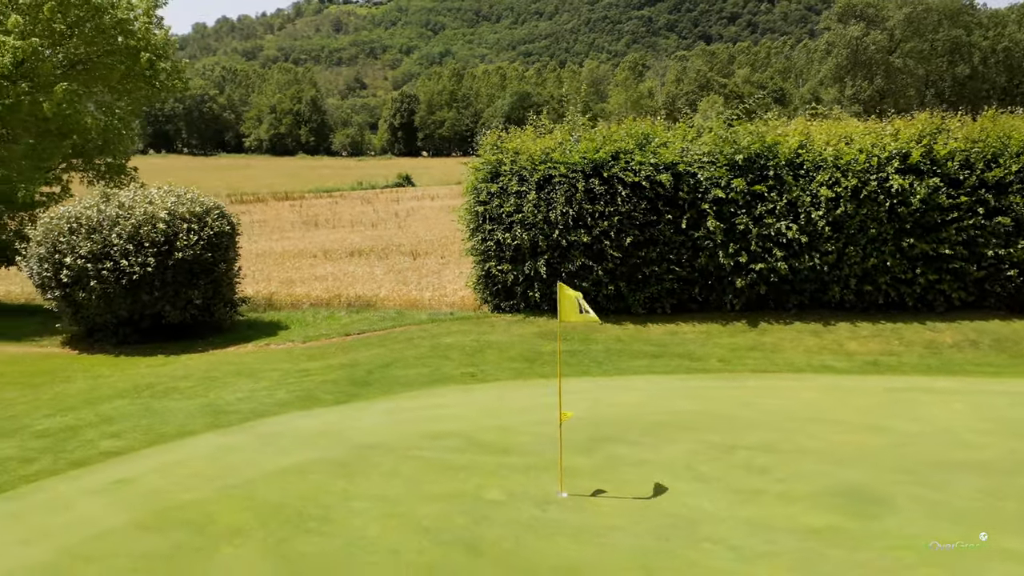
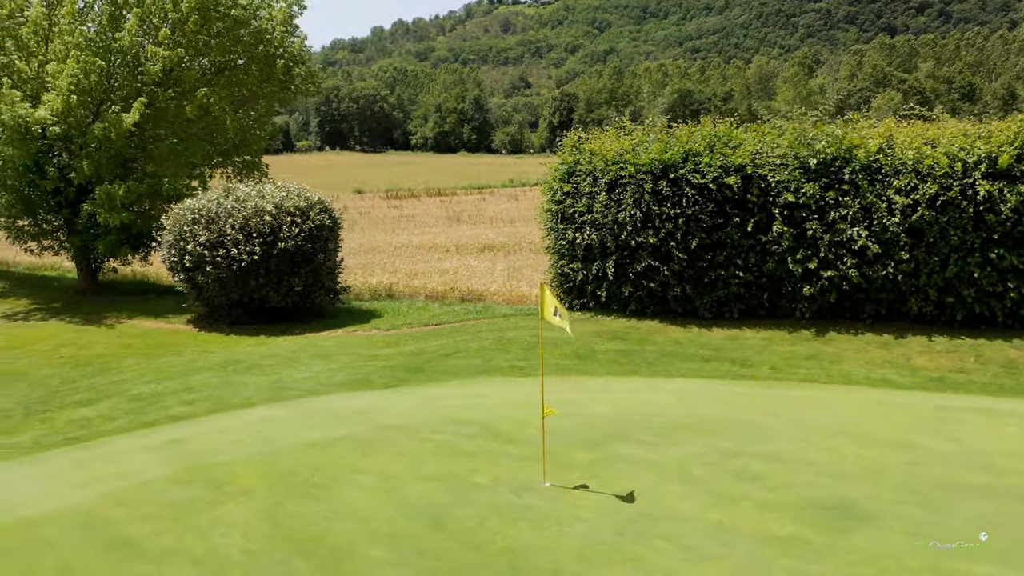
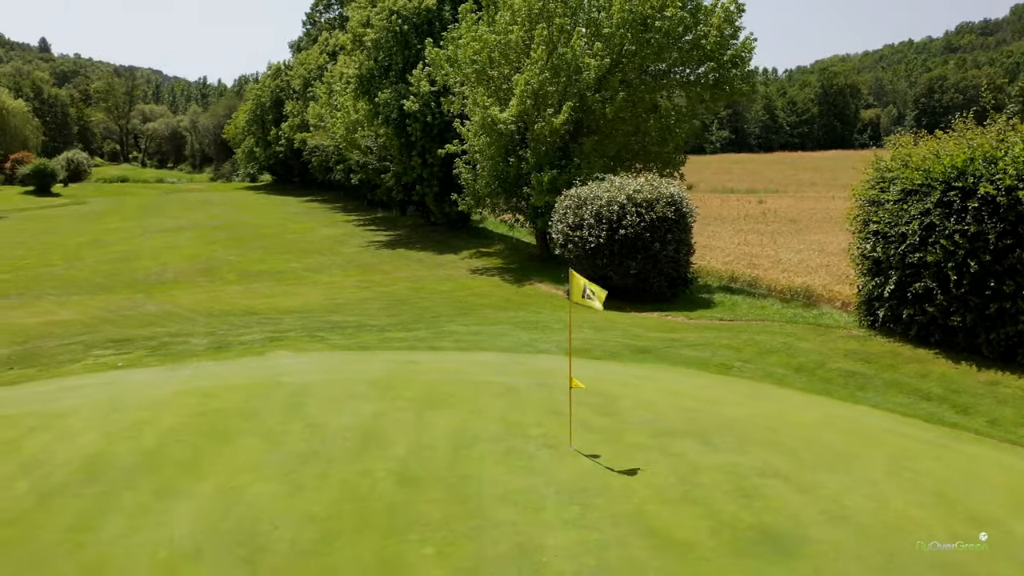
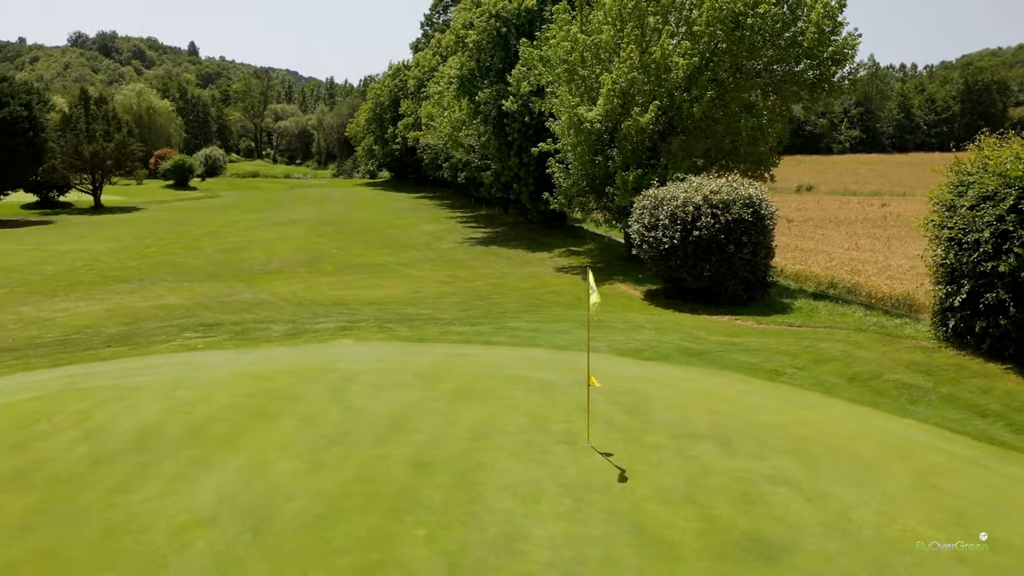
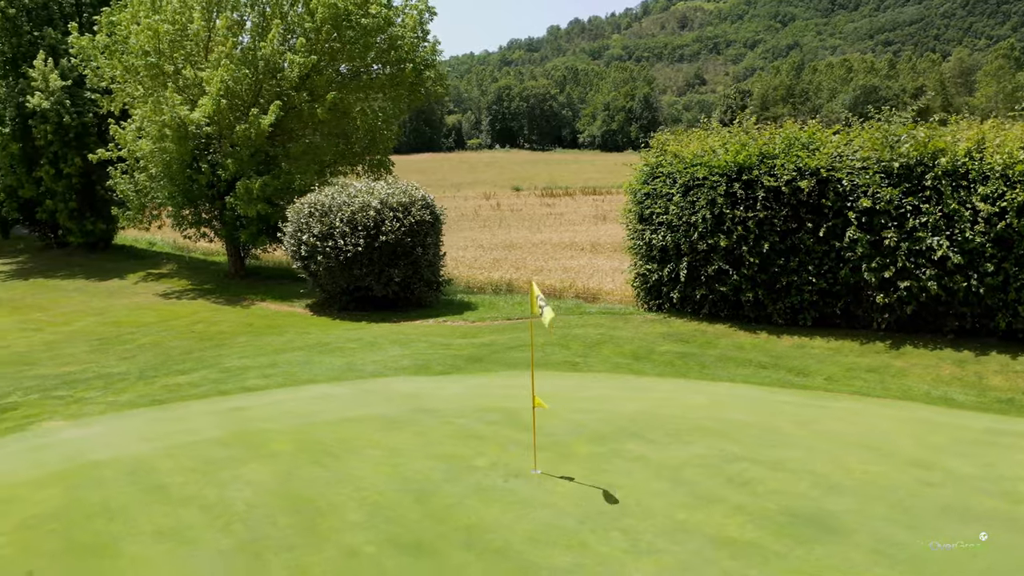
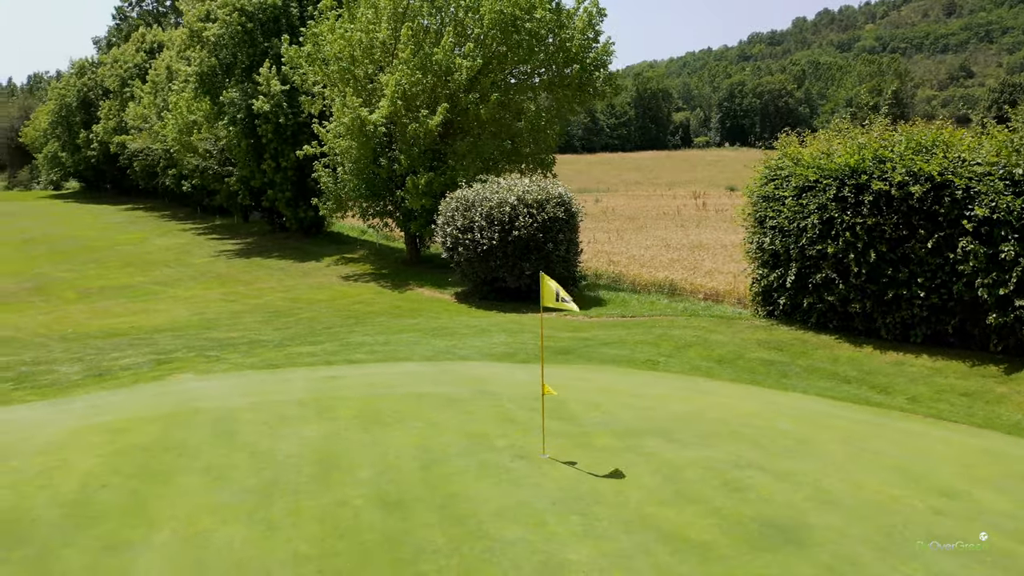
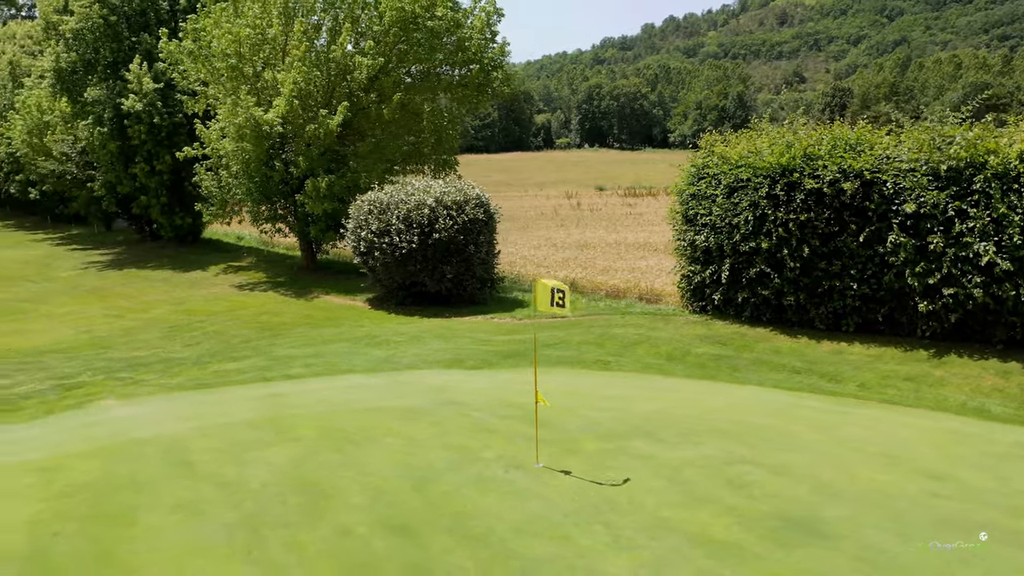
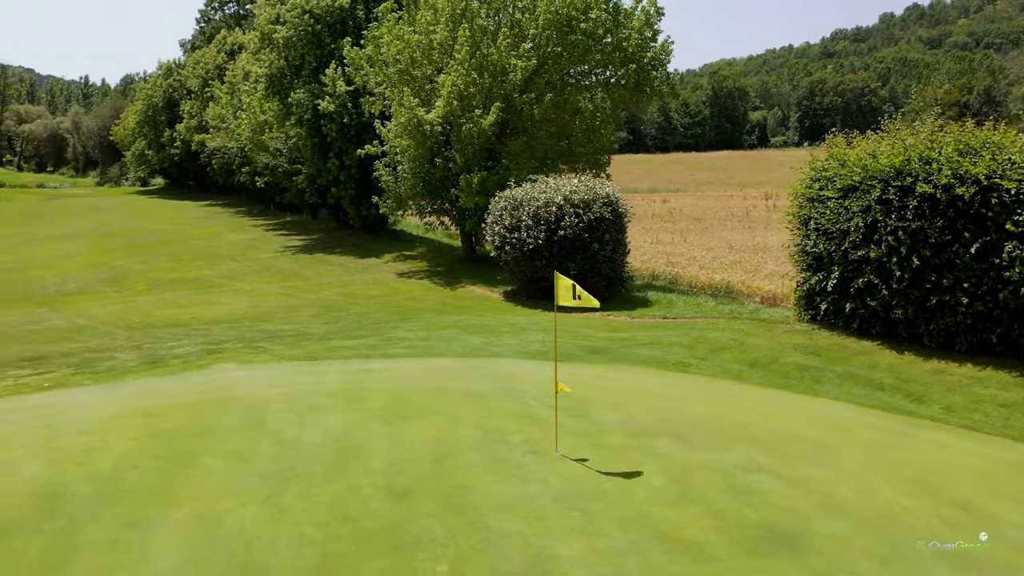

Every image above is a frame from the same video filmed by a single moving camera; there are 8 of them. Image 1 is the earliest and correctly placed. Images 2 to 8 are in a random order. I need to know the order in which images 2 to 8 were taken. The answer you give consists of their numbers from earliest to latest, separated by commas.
2, 5, 7, 6, 8, 3, 4
